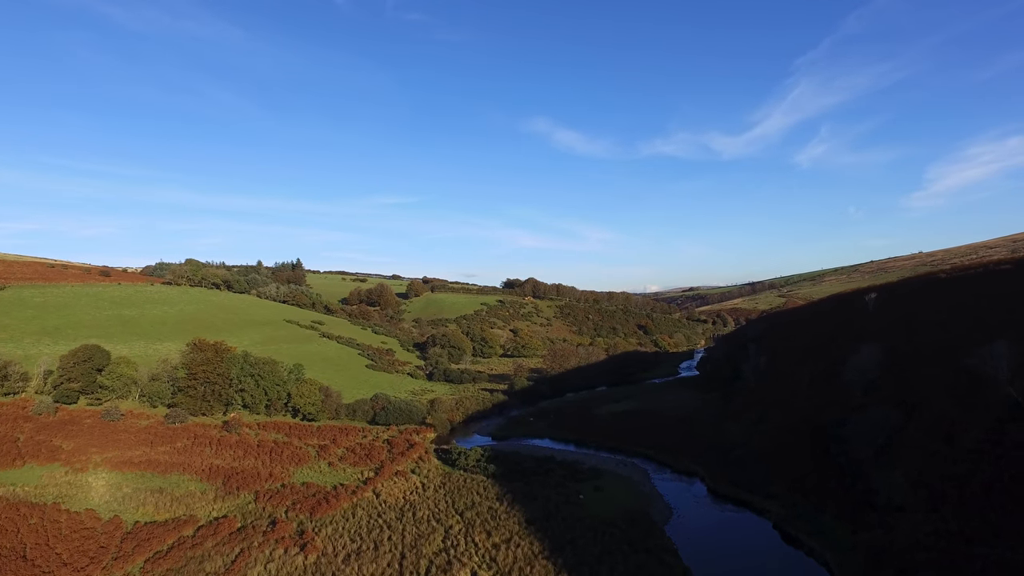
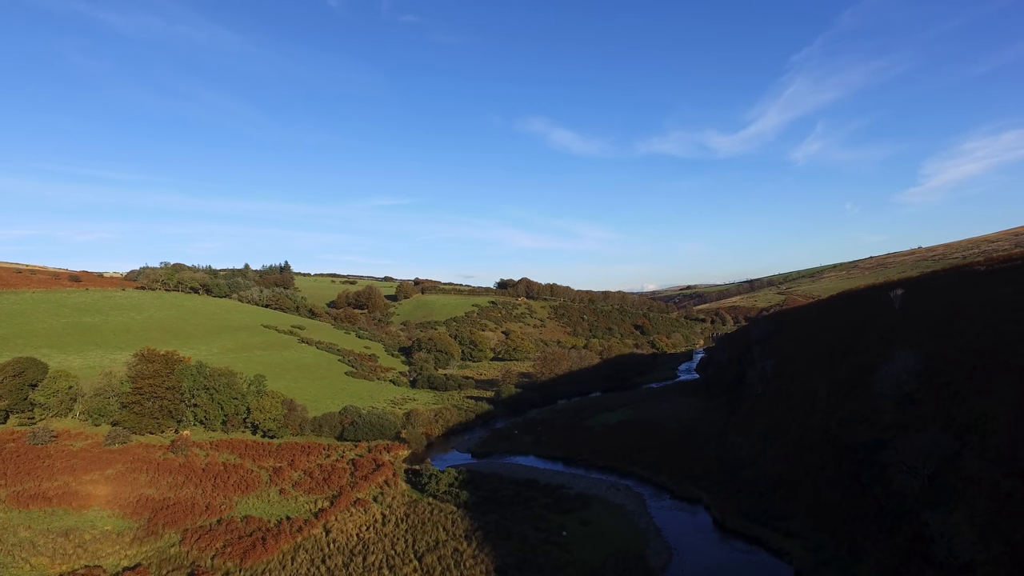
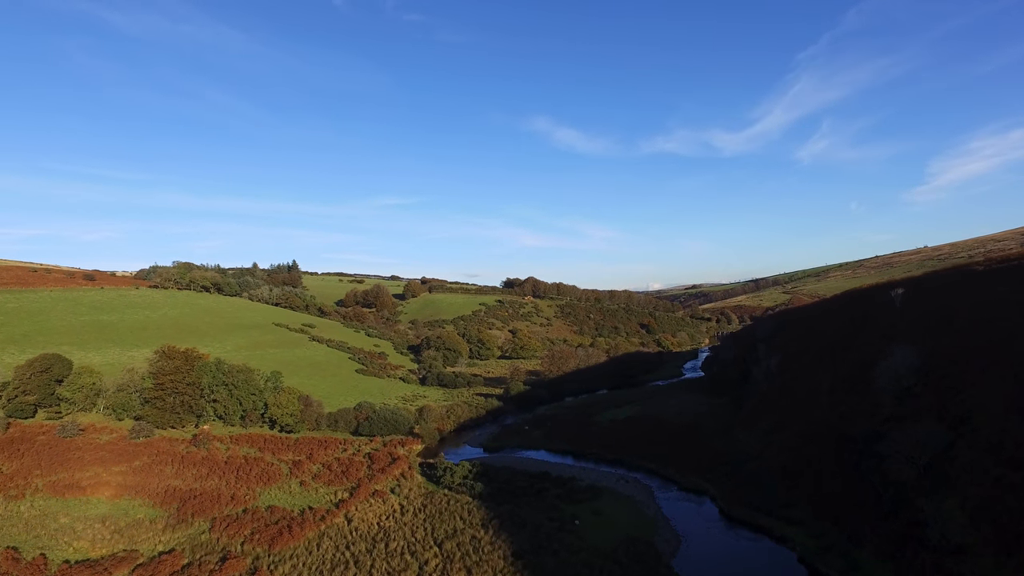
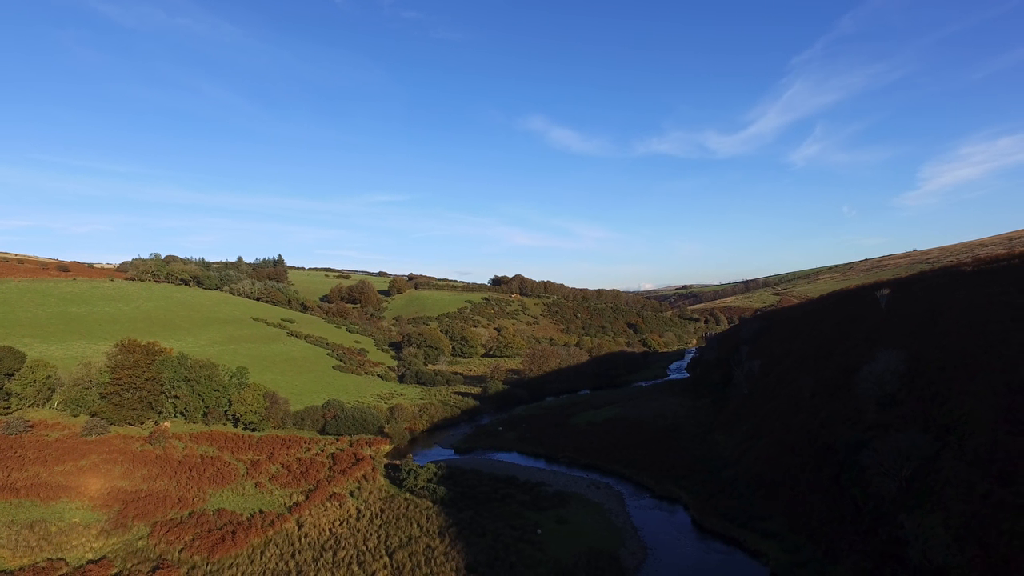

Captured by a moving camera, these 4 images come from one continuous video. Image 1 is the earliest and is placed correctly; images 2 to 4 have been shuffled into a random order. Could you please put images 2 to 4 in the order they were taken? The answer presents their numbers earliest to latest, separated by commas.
3, 2, 4
